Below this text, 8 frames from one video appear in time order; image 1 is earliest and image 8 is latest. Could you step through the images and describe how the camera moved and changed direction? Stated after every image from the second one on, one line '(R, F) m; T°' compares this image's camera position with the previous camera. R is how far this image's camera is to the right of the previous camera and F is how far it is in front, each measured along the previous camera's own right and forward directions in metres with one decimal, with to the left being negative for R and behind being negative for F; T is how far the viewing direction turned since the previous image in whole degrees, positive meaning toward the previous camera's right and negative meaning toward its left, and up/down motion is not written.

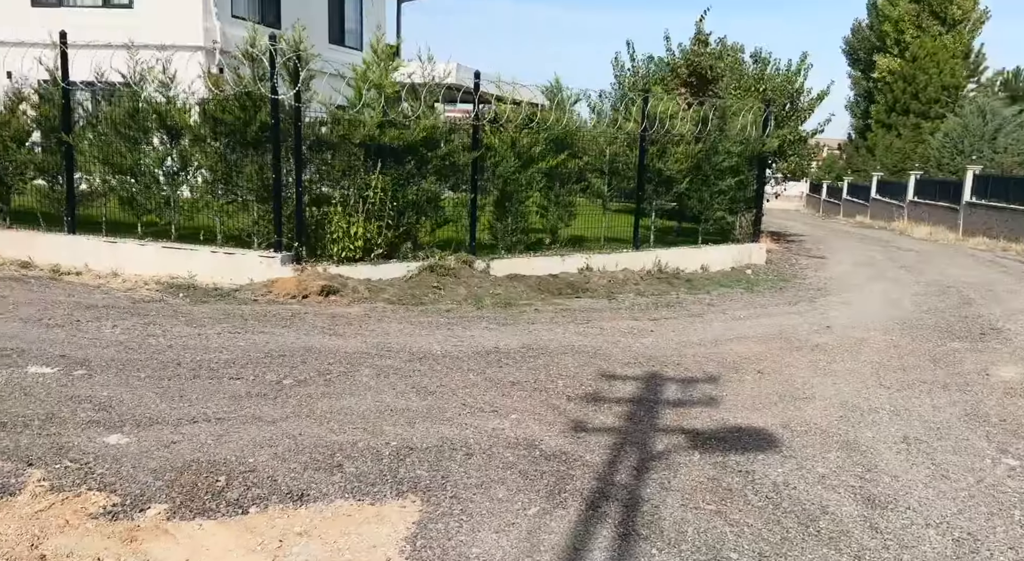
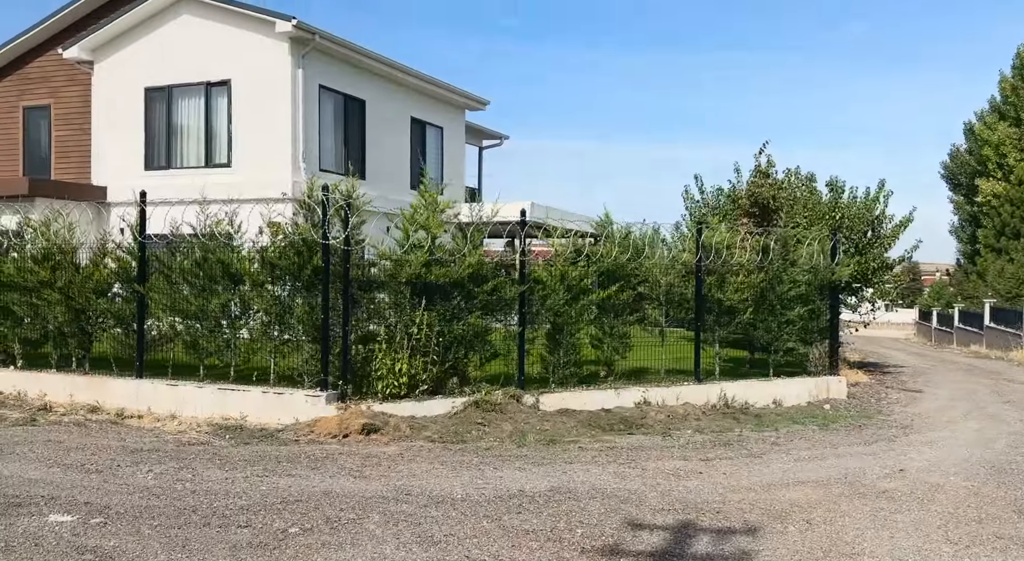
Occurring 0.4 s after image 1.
(+0.7, +0.1) m; -6°
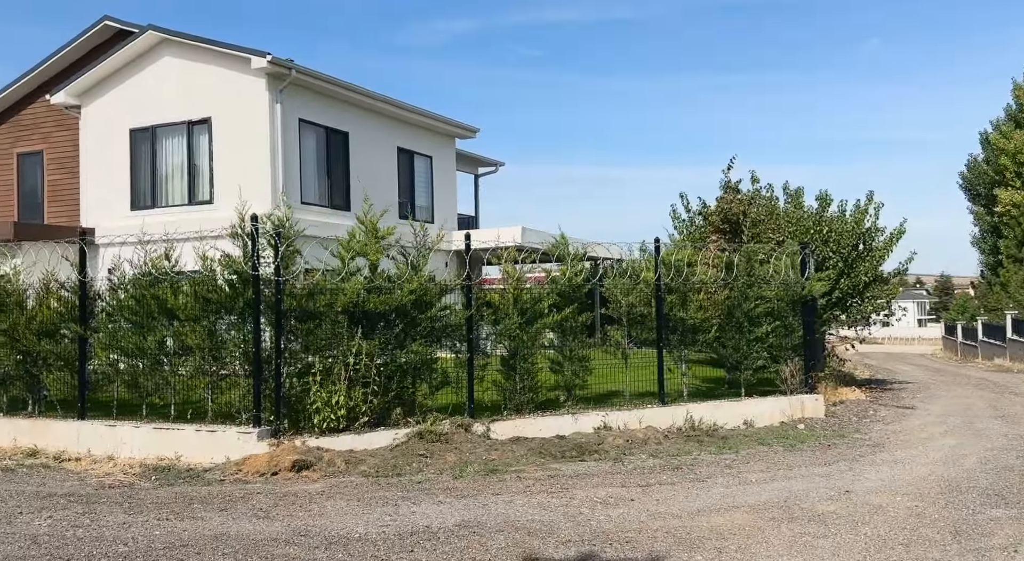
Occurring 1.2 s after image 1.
(+1.1, +0.4) m; -2°
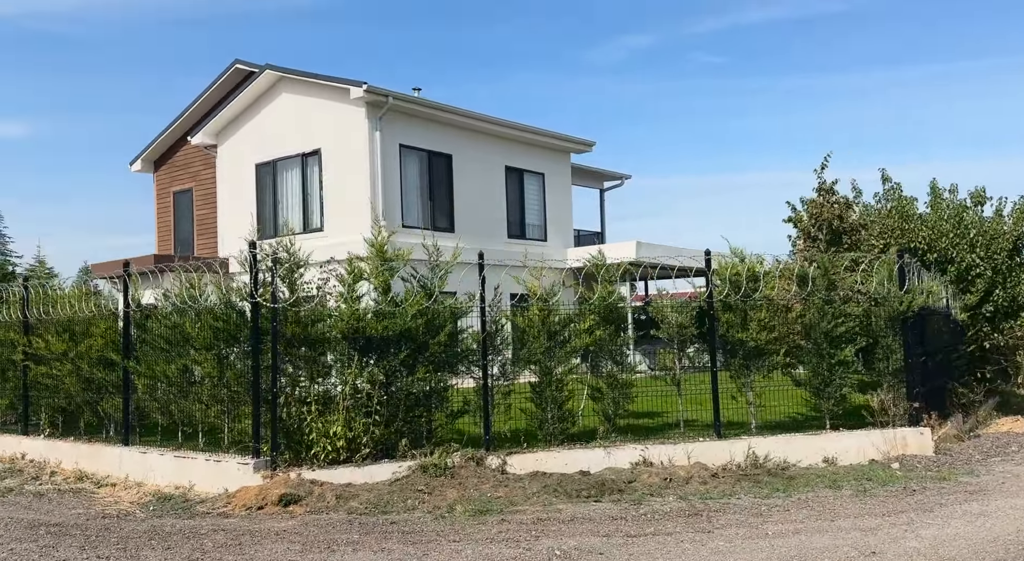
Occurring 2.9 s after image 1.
(+2.1, +1.1) m; -12°
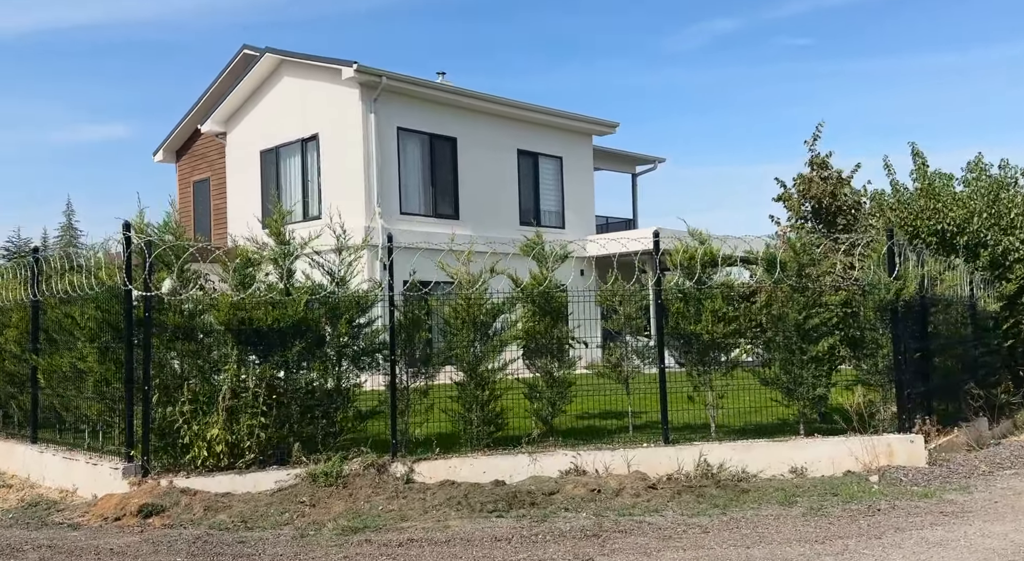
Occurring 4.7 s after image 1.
(+1.8, +1.3) m; -5°
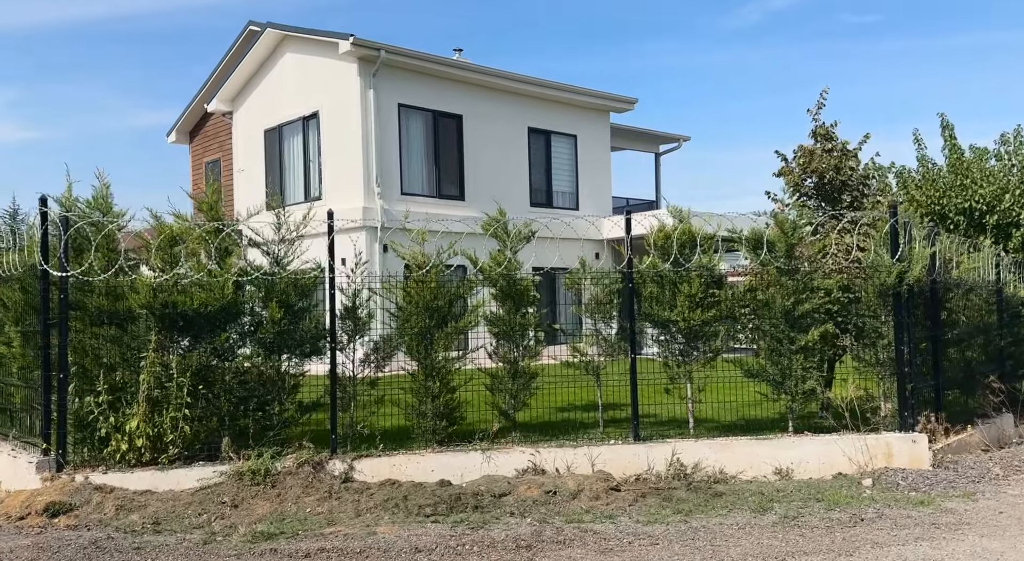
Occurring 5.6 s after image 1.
(+0.9, +0.9) m; -3°
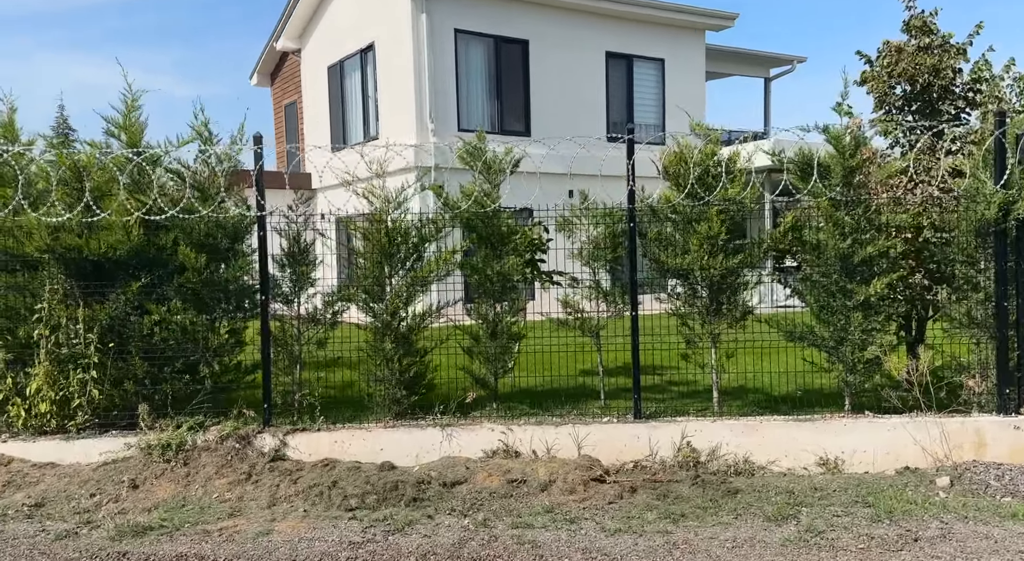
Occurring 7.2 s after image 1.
(+1.4, +1.9) m; -9°
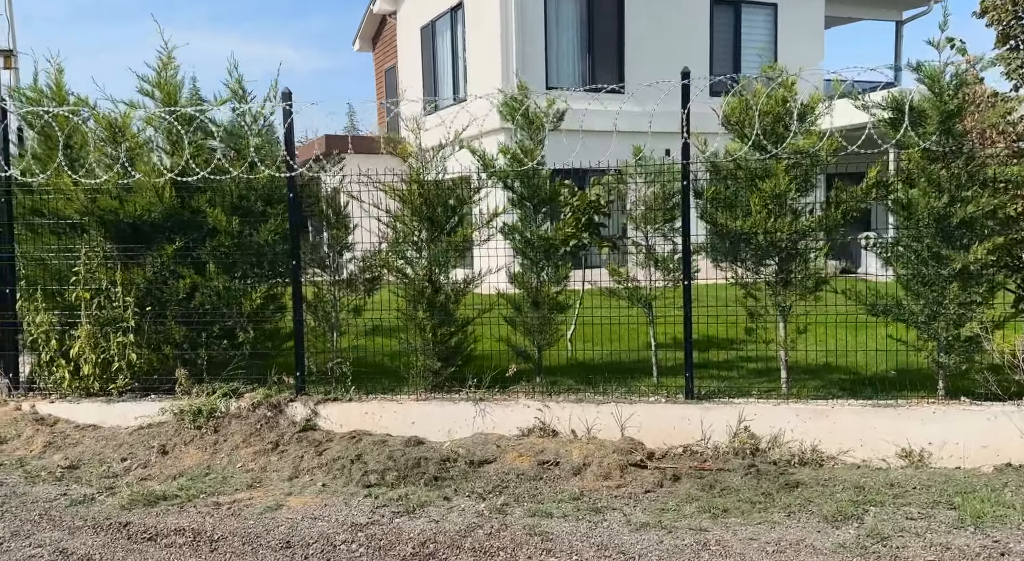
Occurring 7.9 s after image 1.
(+0.7, +0.6) m; -9°
